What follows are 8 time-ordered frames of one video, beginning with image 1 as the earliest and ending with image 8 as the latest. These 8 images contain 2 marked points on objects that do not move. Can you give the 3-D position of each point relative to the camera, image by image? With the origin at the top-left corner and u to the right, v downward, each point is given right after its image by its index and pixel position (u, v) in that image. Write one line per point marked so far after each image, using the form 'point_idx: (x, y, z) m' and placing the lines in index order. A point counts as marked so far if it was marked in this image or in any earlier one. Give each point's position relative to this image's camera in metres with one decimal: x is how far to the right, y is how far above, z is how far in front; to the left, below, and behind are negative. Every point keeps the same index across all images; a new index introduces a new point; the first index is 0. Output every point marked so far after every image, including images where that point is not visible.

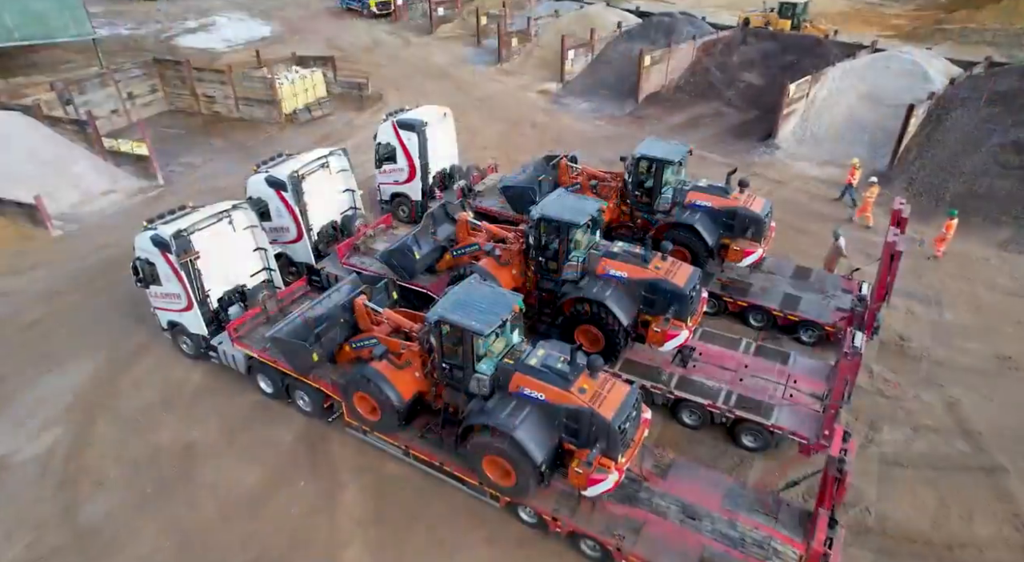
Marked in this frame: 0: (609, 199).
0: (+2.0, +1.7, +12.8) m
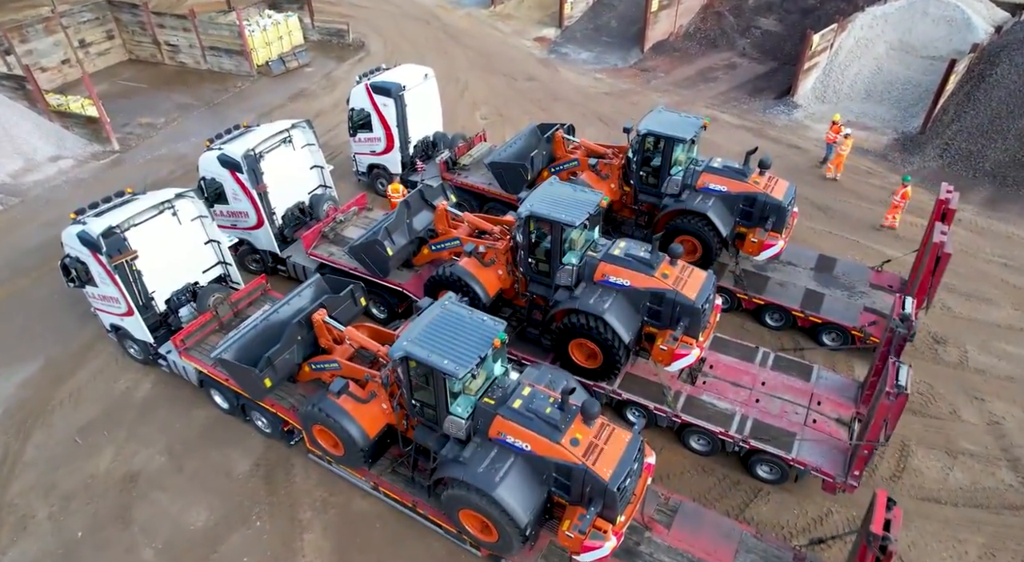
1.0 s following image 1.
0: (+1.8, +1.9, +11.3) m
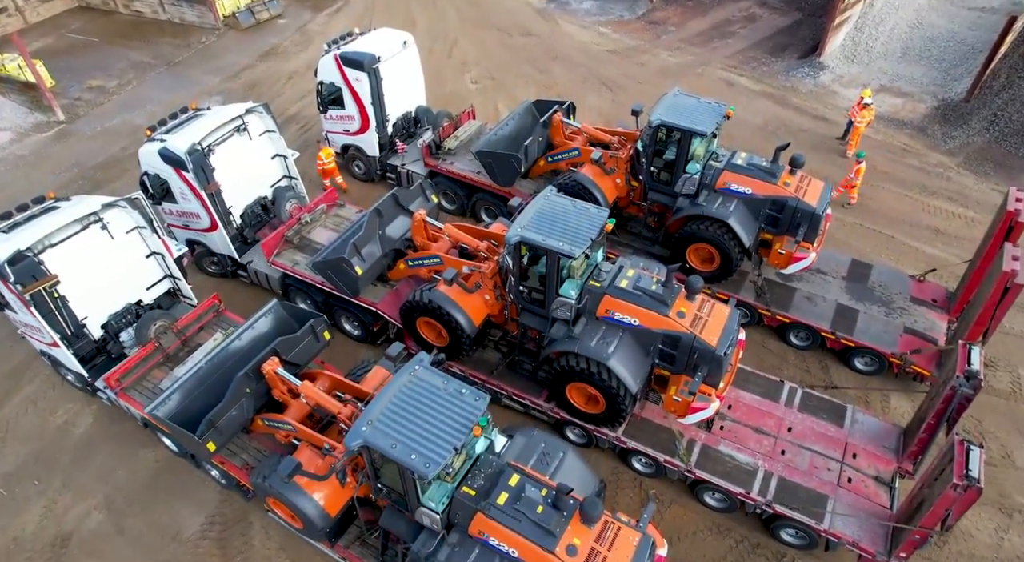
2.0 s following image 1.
0: (+1.7, +1.7, +9.8) m
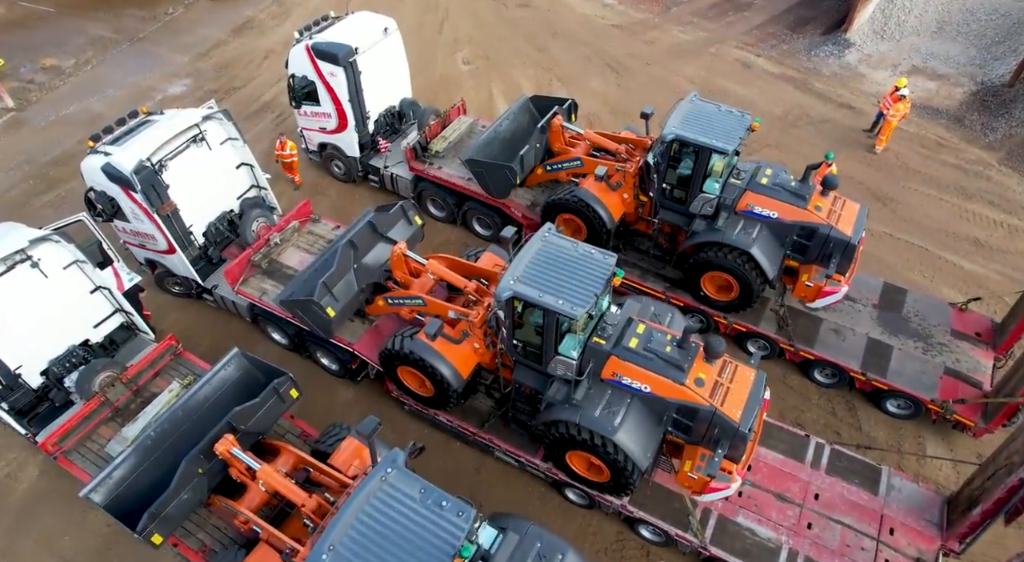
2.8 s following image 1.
0: (+1.6, +1.3, +8.7) m
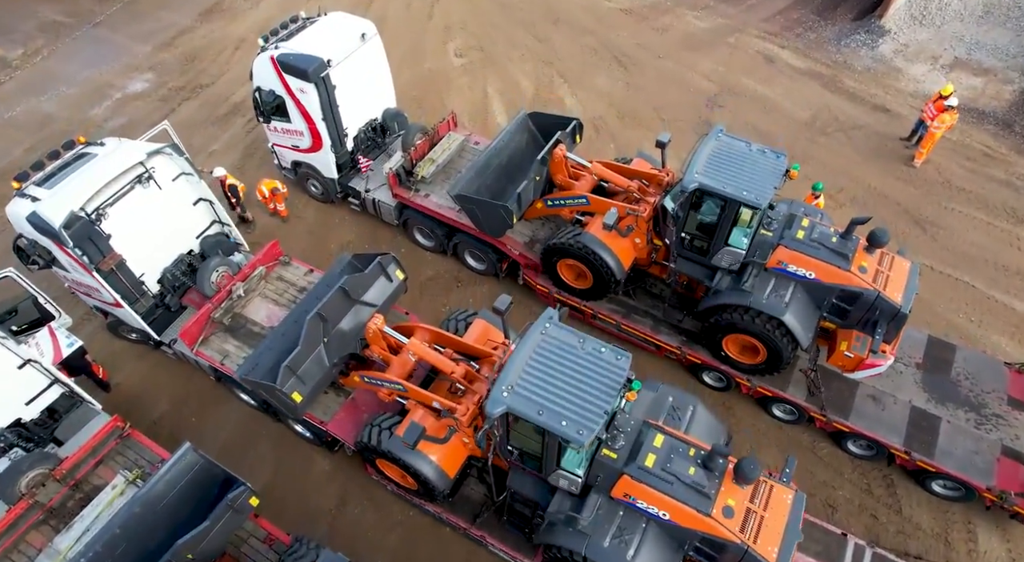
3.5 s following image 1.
0: (+1.5, +0.6, +7.5) m
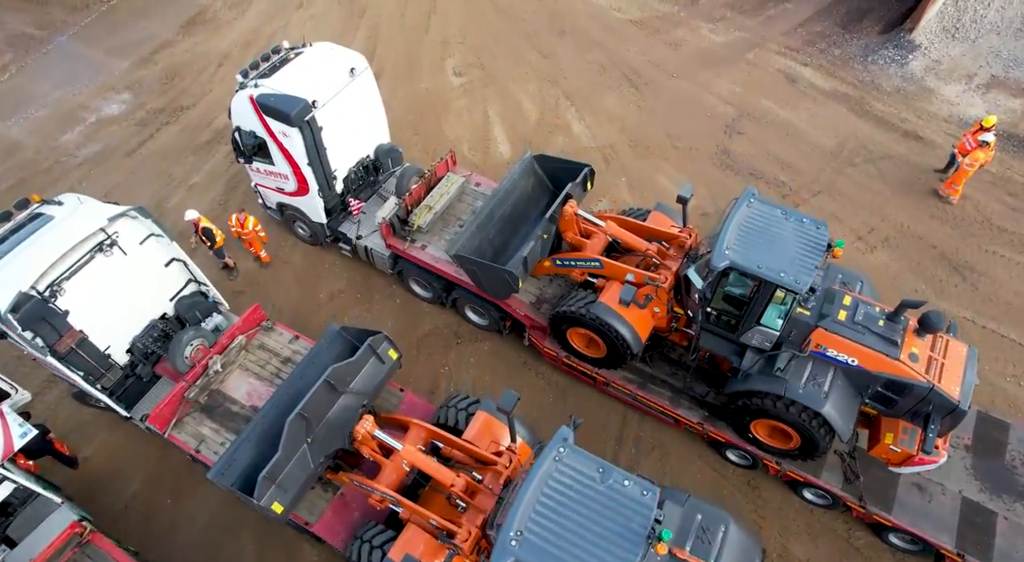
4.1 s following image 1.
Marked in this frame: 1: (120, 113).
0: (+1.6, -0.2, +6.8) m
1: (-7.8, +3.3, +11.8) m
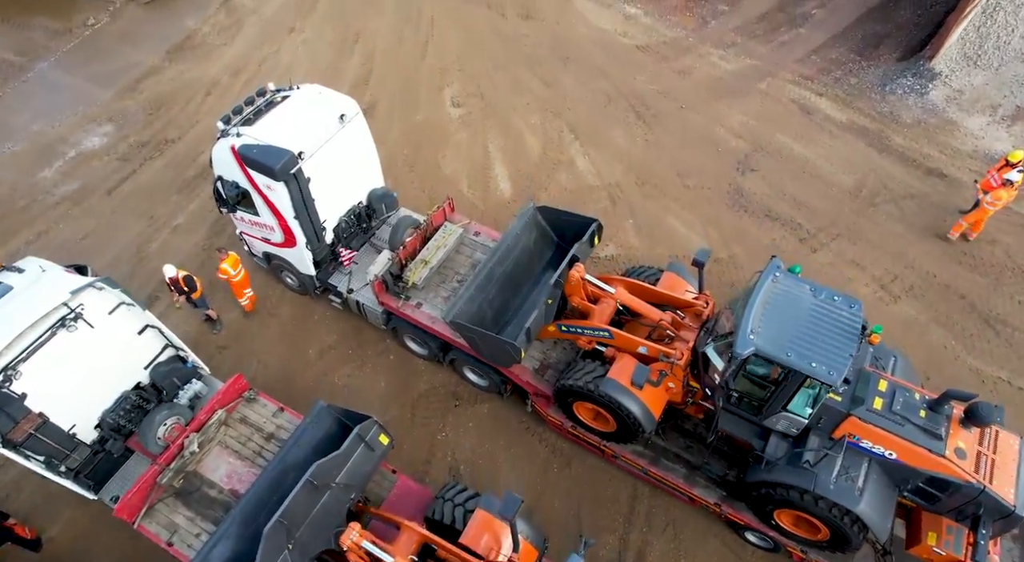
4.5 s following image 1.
0: (+1.6, -1.0, +6.2) m
1: (-7.7, +2.5, +11.2) m
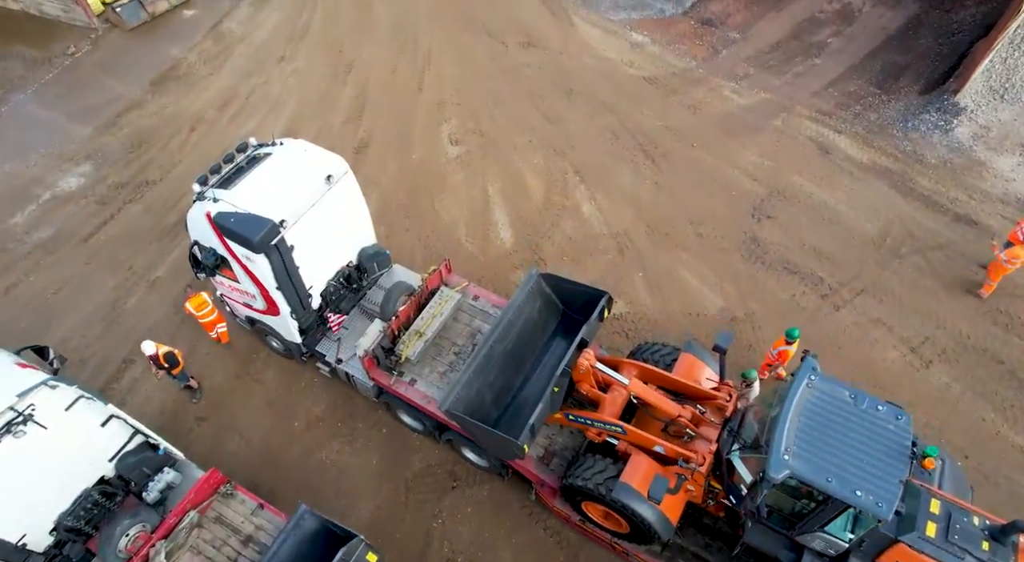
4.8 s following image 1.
0: (+1.6, -1.9, +5.6) m
1: (-7.7, +1.7, +10.6) m
